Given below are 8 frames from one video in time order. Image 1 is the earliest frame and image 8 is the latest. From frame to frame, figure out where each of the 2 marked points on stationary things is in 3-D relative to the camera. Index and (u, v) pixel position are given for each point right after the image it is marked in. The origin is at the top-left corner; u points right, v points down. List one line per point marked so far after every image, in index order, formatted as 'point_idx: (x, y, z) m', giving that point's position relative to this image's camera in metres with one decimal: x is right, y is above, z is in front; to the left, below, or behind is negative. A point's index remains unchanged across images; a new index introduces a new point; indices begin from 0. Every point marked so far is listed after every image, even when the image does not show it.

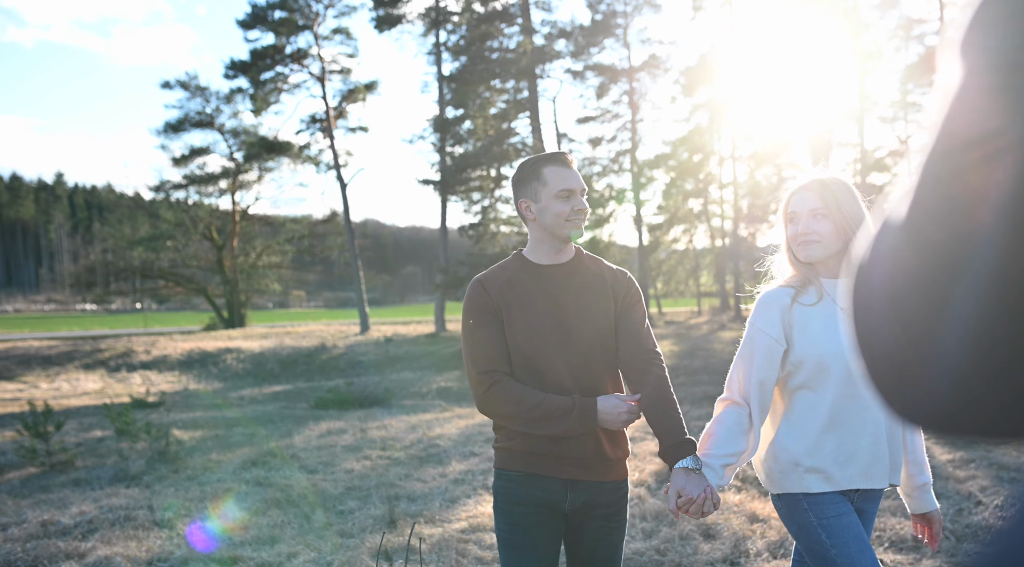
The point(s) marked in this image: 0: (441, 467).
0: (-0.5, -1.5, +5.5) m
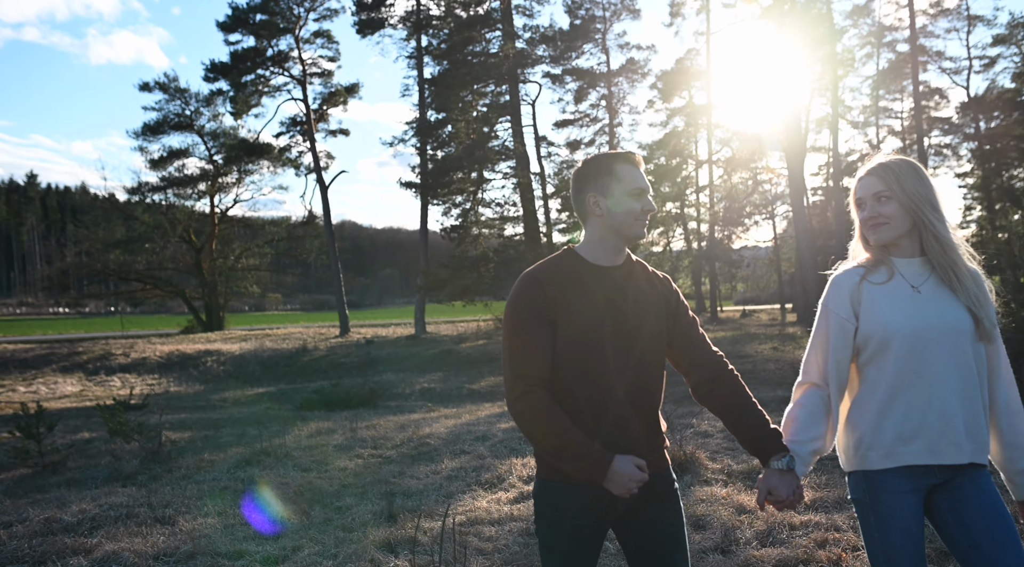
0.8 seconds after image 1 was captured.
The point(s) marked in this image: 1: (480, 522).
0: (-0.6, -1.5, +5.5) m
1: (-0.2, -1.5, +4.3) m
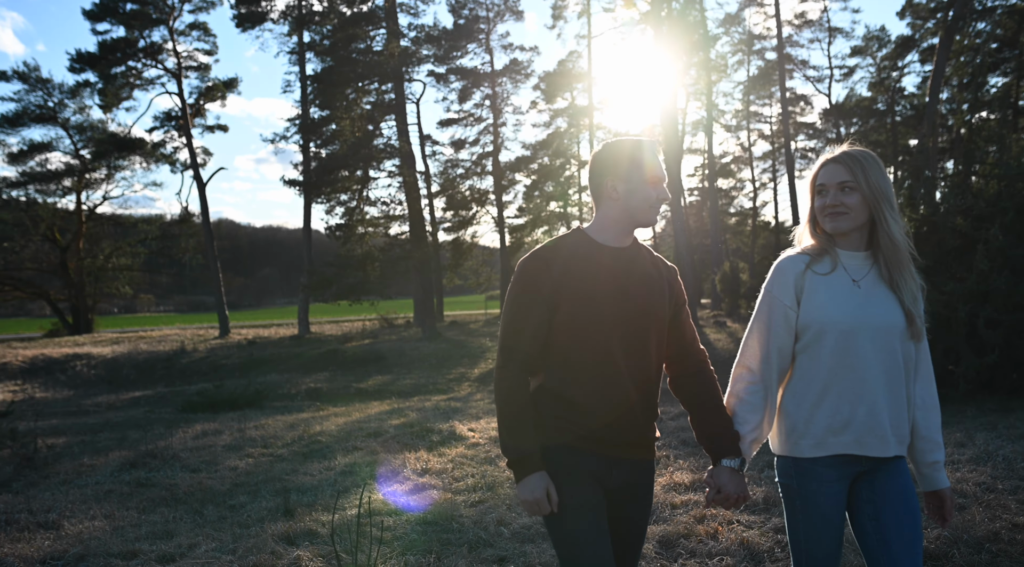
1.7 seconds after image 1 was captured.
0: (-1.5, -1.5, +5.6) m
1: (-0.9, -1.5, +4.5) m
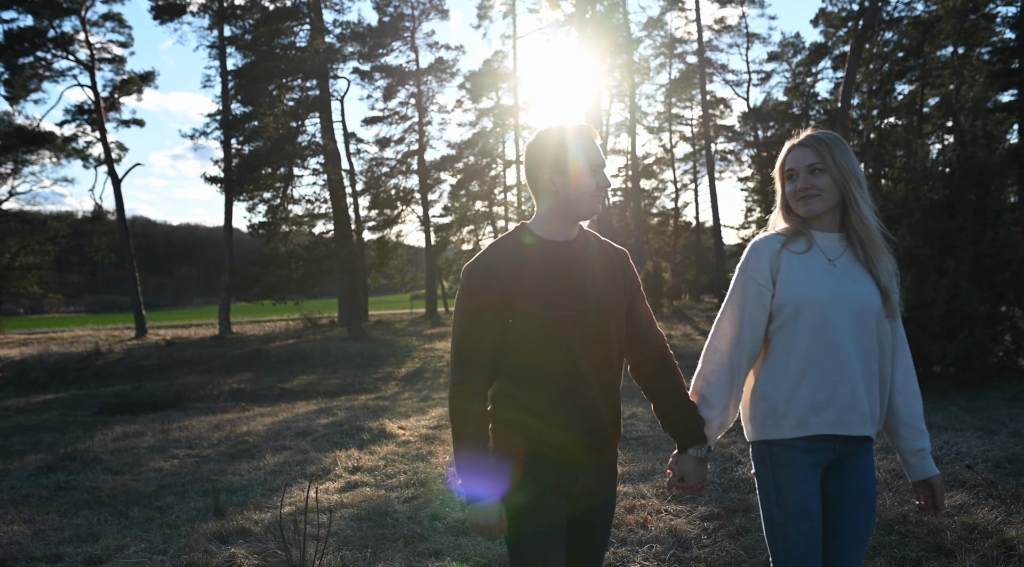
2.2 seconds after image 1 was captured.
0: (-2.1, -1.5, +5.7) m
1: (-1.4, -1.5, +4.6) m
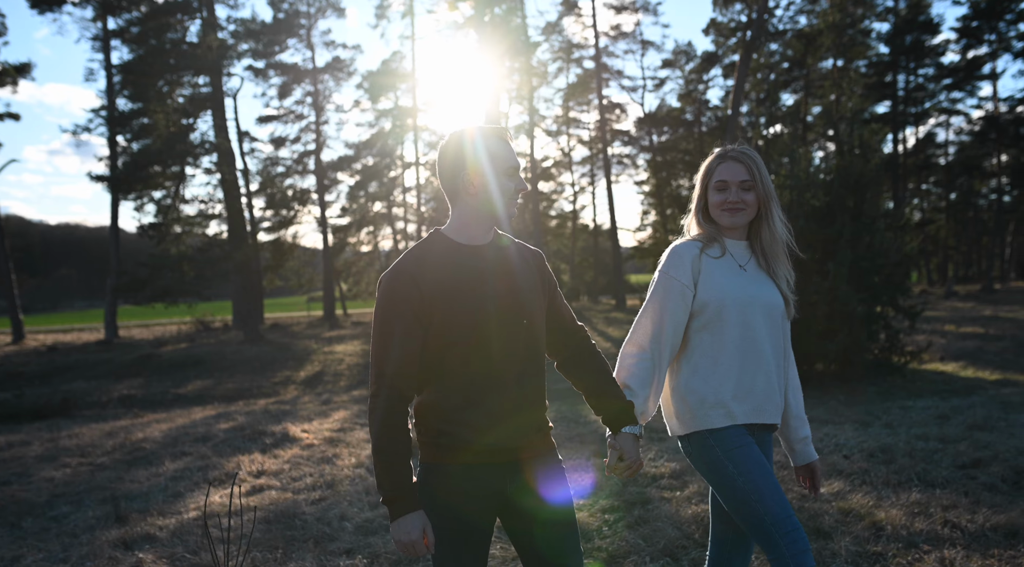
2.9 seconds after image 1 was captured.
0: (-2.9, -1.5, +5.6) m
1: (-2.0, -1.5, +4.6) m
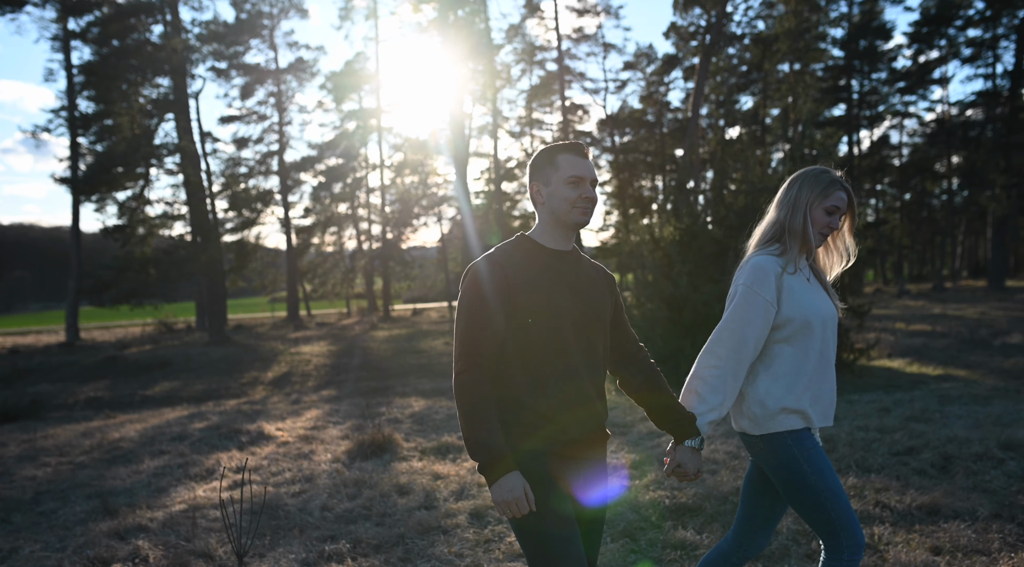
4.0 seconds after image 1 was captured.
0: (-3.2, -1.5, +5.8) m
1: (-2.2, -1.6, +4.9) m
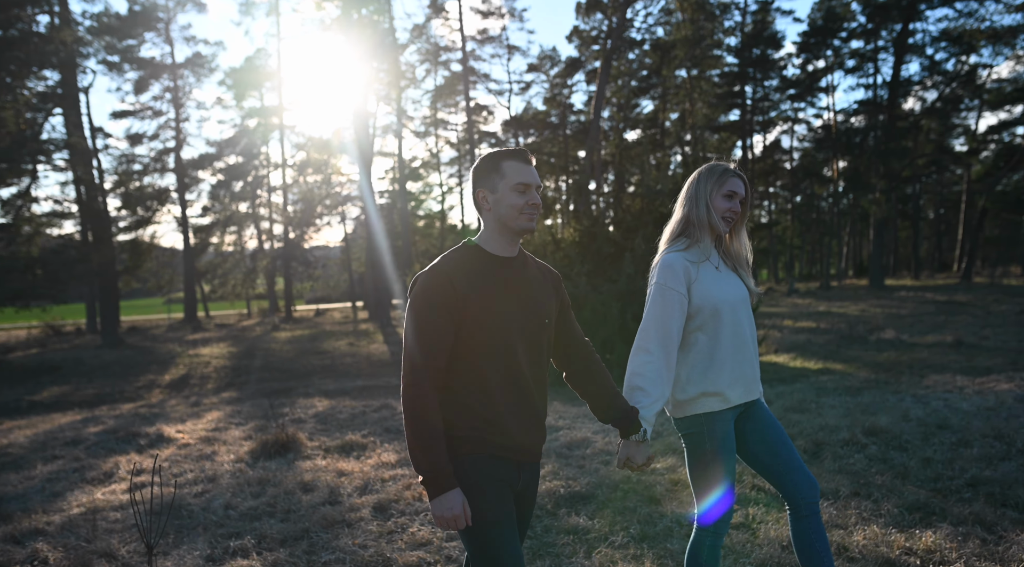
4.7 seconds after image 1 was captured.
0: (-4.1, -1.6, +6.1) m
1: (-3.1, -1.7, +5.4) m
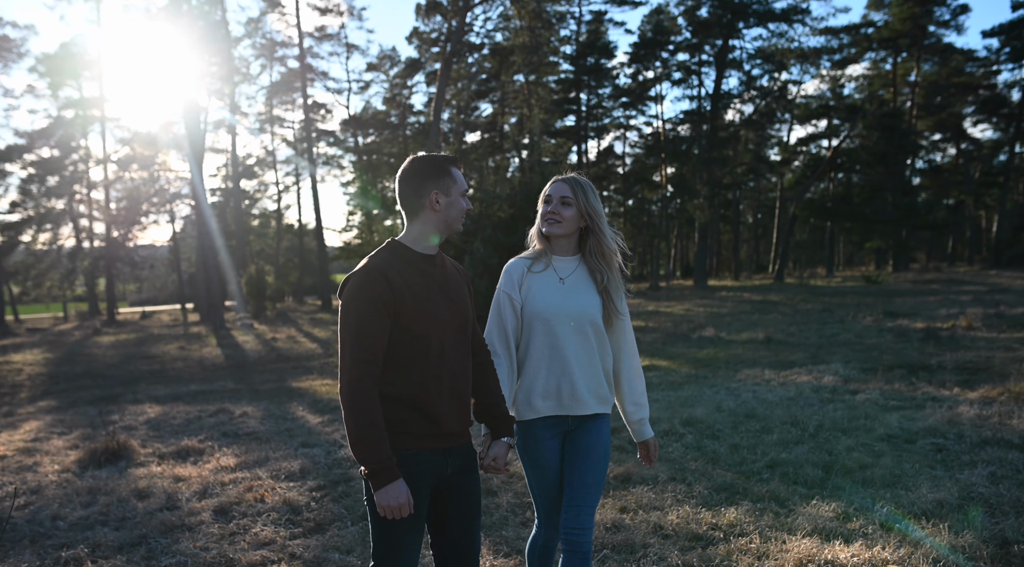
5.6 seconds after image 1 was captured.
0: (-5.5, -1.7, +6.3) m
1: (-4.3, -1.7, +5.7) m
